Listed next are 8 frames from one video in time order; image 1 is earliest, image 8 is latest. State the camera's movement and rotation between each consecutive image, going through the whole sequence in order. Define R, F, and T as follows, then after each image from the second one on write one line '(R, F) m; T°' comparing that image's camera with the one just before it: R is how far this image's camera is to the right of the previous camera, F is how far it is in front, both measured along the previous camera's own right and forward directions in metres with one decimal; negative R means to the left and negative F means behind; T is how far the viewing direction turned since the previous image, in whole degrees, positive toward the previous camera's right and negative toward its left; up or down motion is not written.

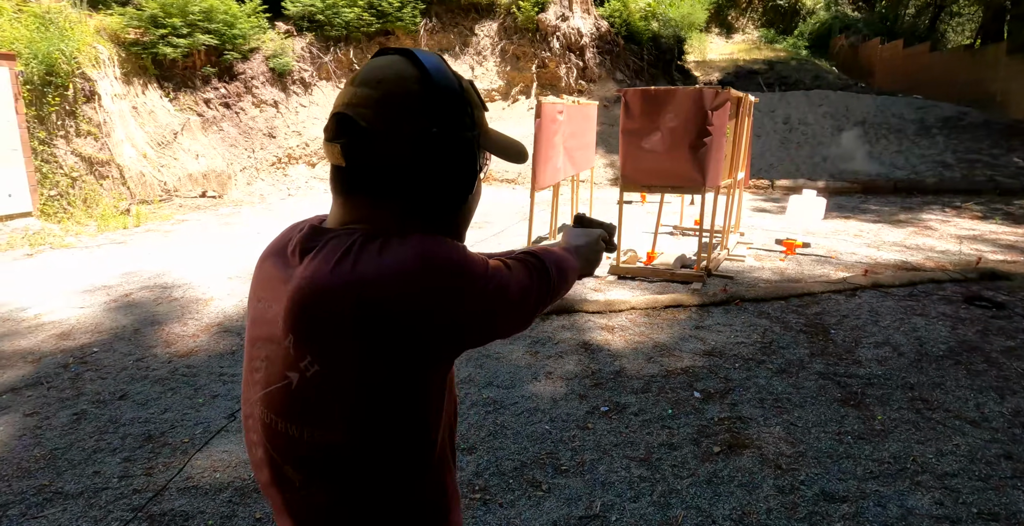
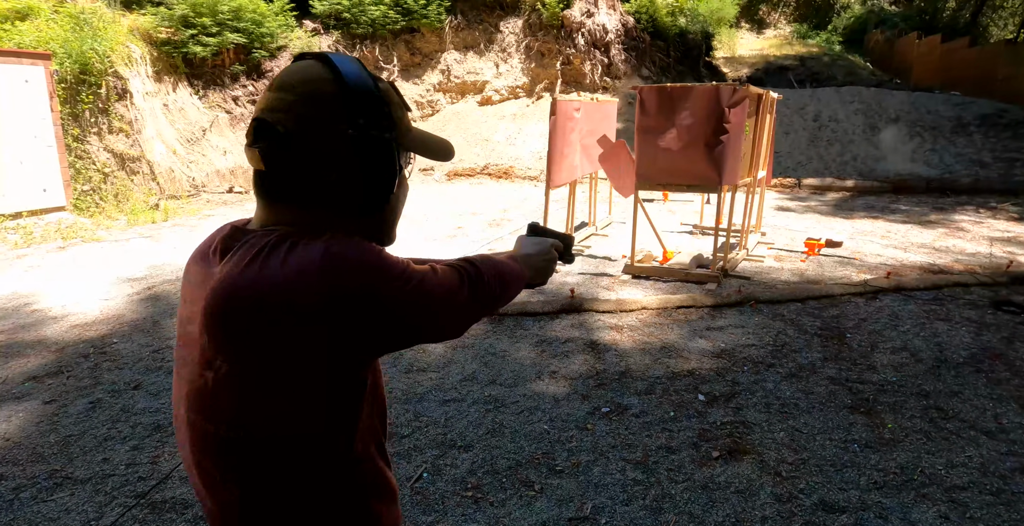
(+0.1, 0.0) m; -2°
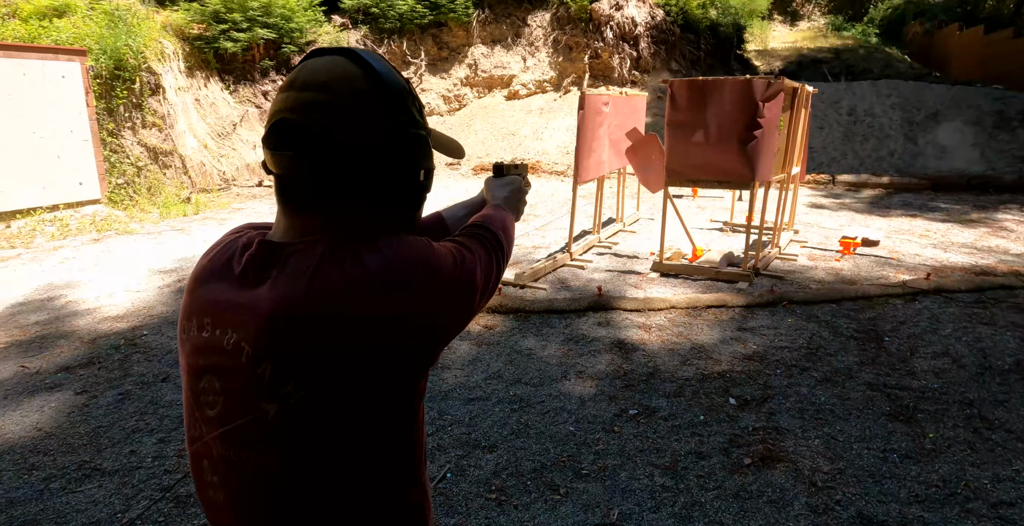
(0.0, +0.1) m; -2°
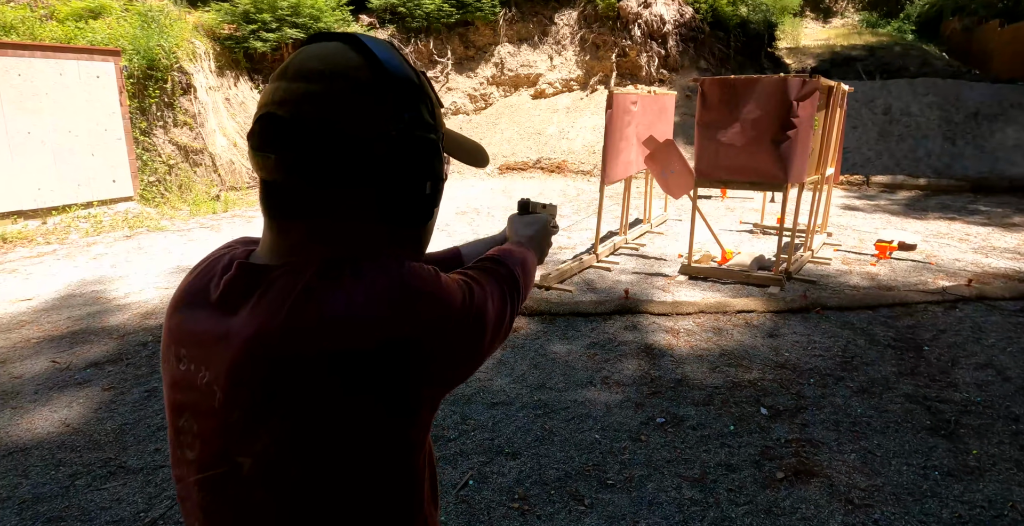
(0.0, +0.1) m; -2°
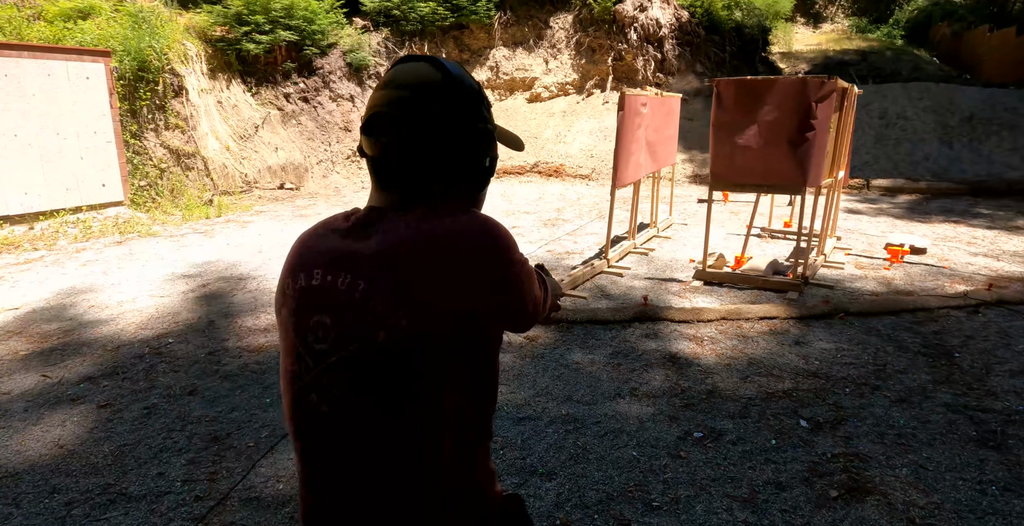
(-0.2, +0.2) m; +1°
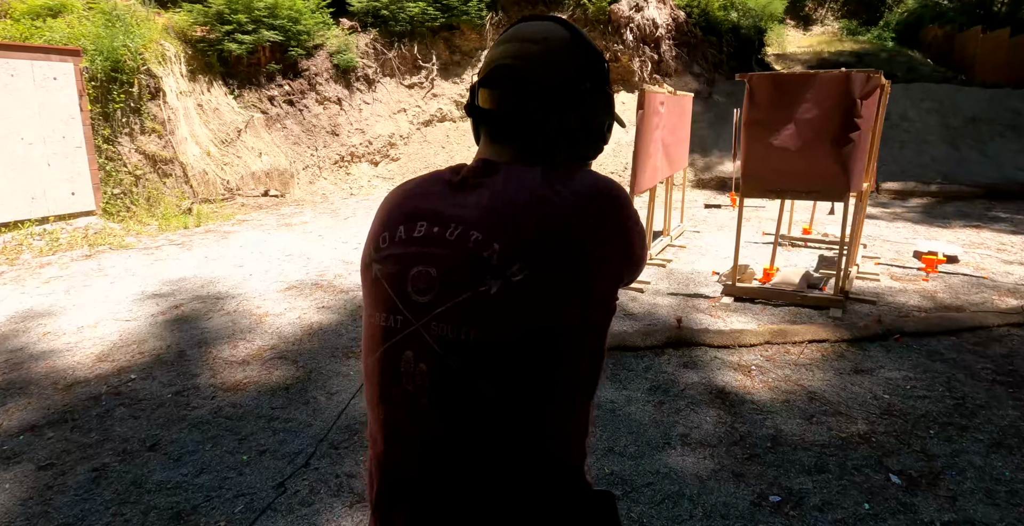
(-0.2, +0.6) m; +1°
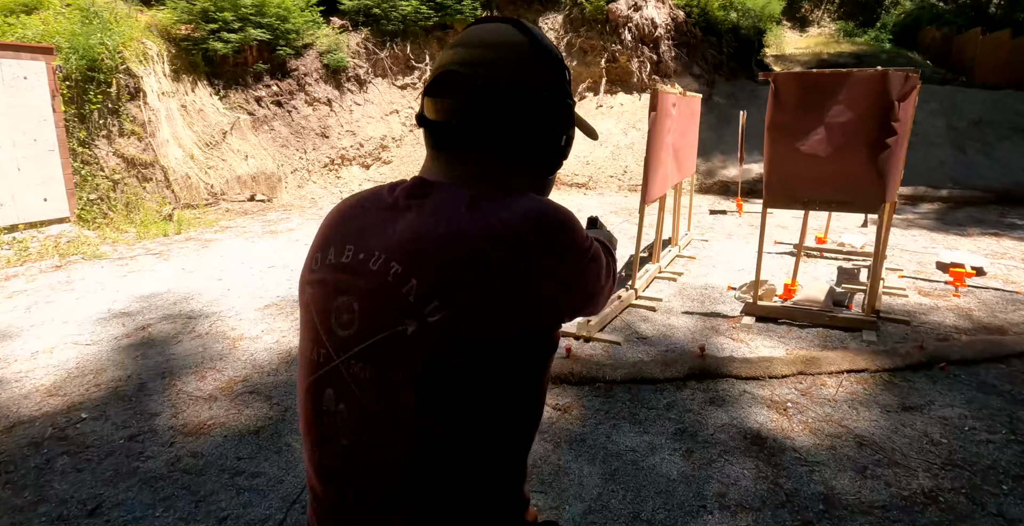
(-0.1, +0.5) m; +1°
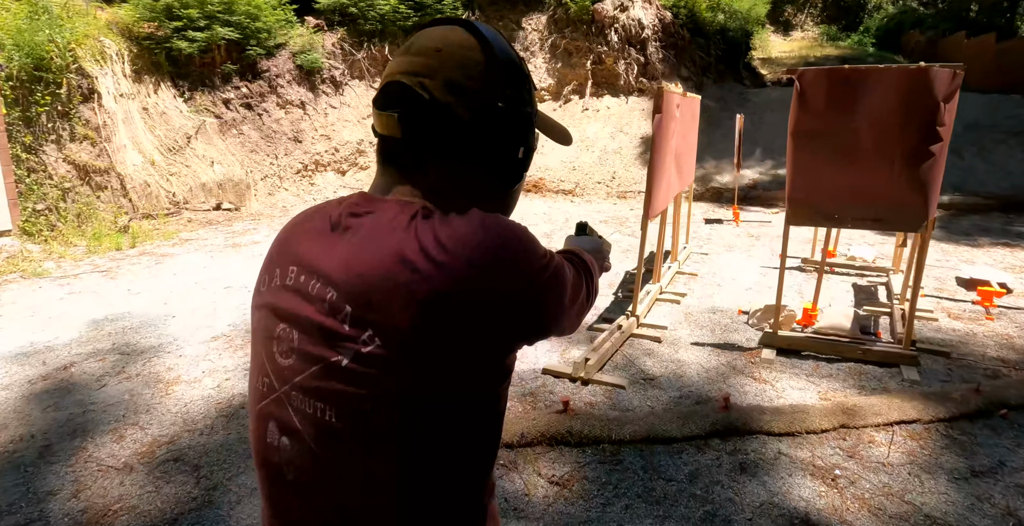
(0.0, +0.7) m; +1°
